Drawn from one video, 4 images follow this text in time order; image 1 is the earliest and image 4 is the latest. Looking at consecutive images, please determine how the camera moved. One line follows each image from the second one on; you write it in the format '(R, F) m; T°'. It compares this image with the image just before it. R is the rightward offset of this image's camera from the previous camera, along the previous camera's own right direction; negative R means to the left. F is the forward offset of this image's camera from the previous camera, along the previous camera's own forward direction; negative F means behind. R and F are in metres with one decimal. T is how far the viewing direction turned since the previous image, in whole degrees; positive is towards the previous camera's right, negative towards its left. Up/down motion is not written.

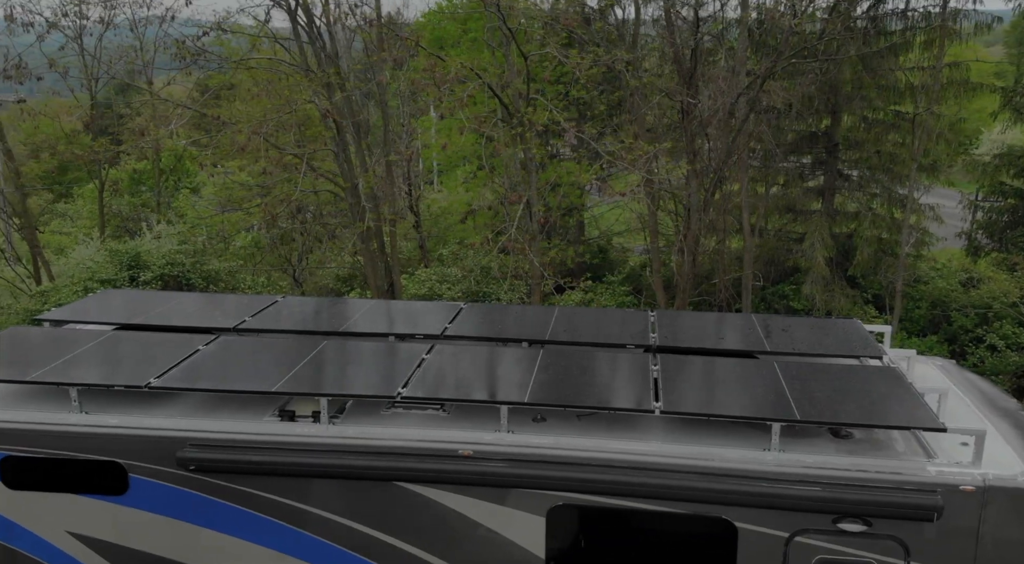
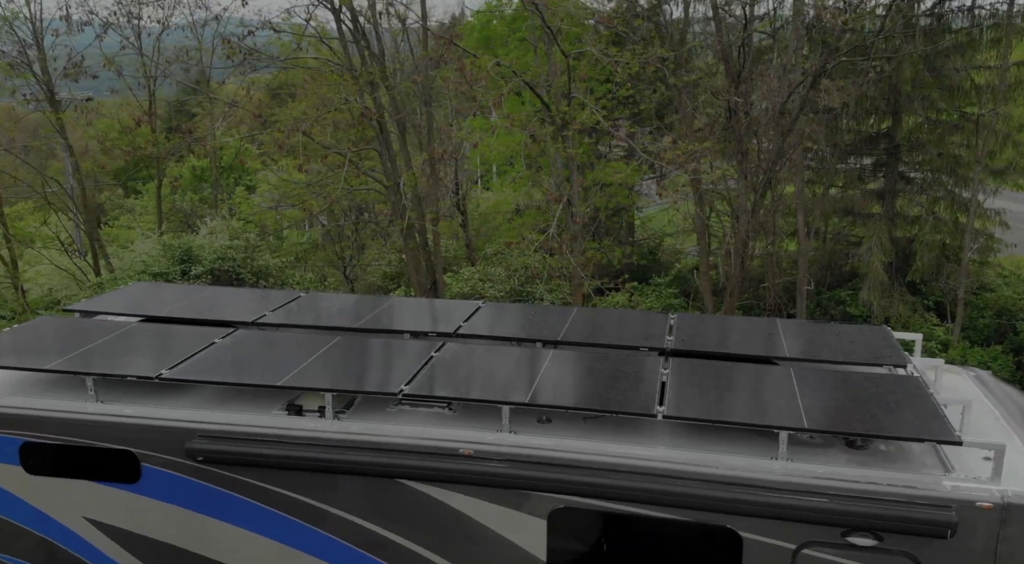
(+0.3, +0.1) m; -4°
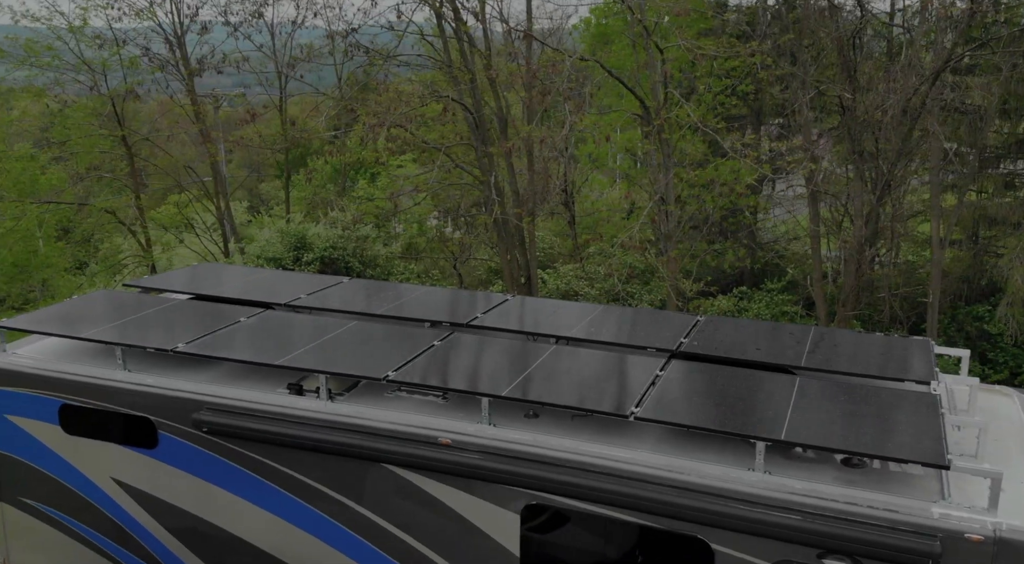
(+0.9, +0.1) m; -10°
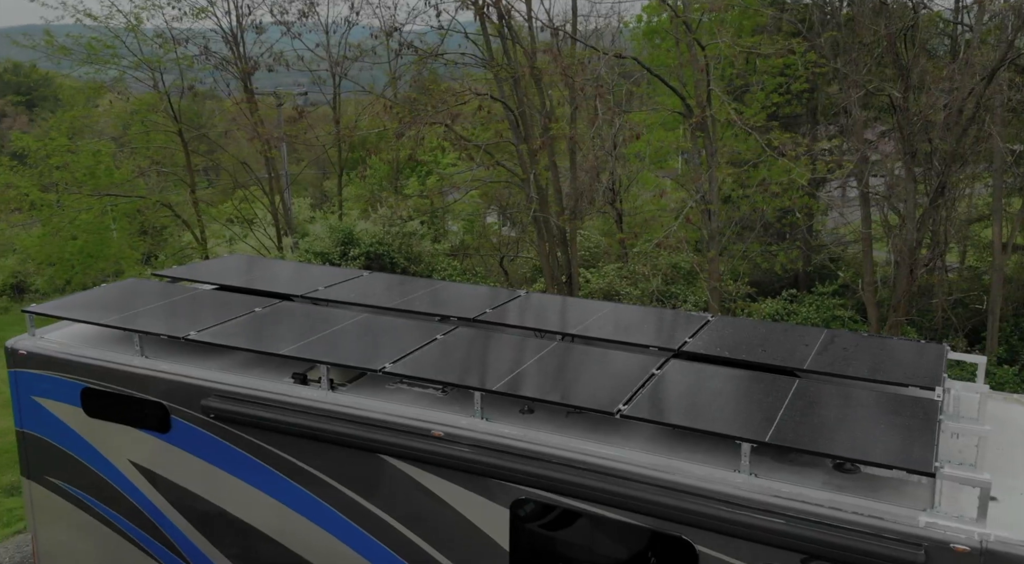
(+0.4, 0.0) m; -4°
